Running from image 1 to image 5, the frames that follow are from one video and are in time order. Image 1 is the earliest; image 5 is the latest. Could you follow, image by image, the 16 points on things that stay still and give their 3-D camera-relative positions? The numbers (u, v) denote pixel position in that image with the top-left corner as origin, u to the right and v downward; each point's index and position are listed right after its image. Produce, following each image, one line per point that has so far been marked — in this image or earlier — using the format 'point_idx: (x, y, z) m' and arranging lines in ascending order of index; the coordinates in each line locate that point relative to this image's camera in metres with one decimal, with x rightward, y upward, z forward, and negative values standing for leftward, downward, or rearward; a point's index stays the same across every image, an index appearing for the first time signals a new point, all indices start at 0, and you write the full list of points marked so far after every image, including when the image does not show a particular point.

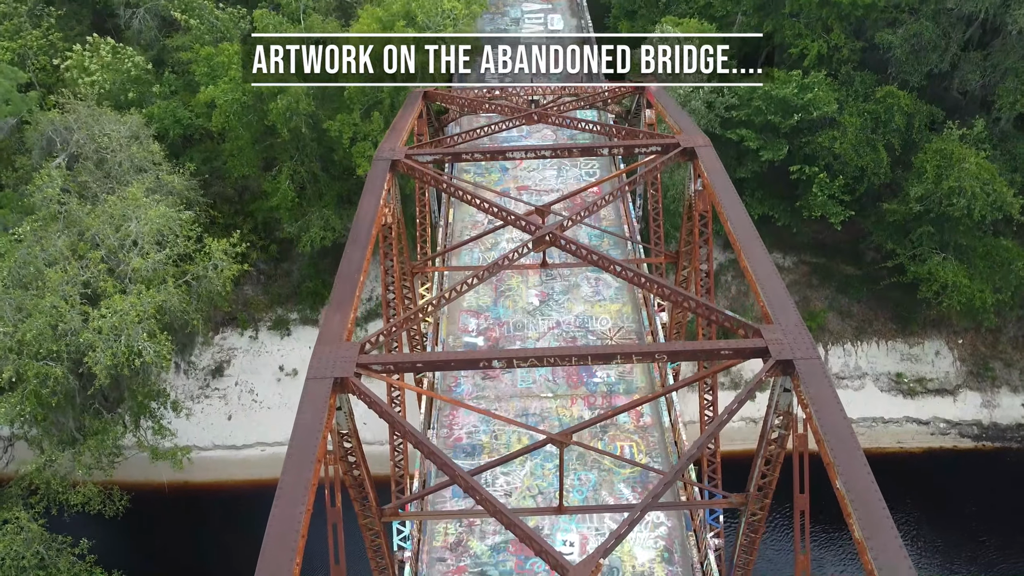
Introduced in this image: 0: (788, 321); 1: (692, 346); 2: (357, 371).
0: (+3.5, -0.4, +9.4) m
1: (+2.2, -0.7, +9.1) m
2: (-1.9, -1.0, +9.1) m
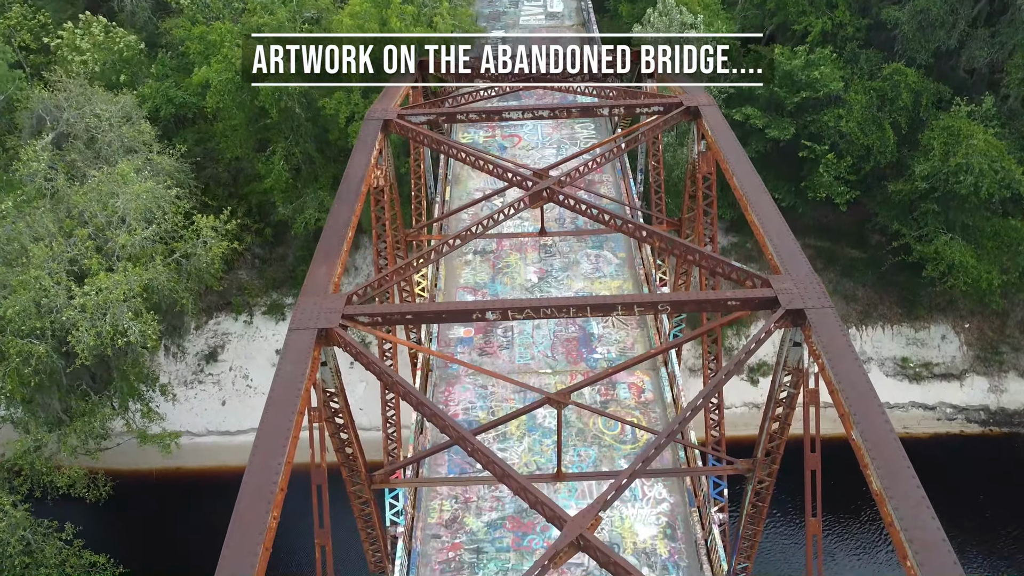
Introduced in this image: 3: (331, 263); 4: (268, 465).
0: (+3.4, +0.2, +8.9) m
1: (+2.1, -0.1, +8.6) m
2: (-2.0, -0.4, +8.6) m
3: (-2.3, +0.3, +9.4) m
4: (-2.3, -1.7, +7.1) m
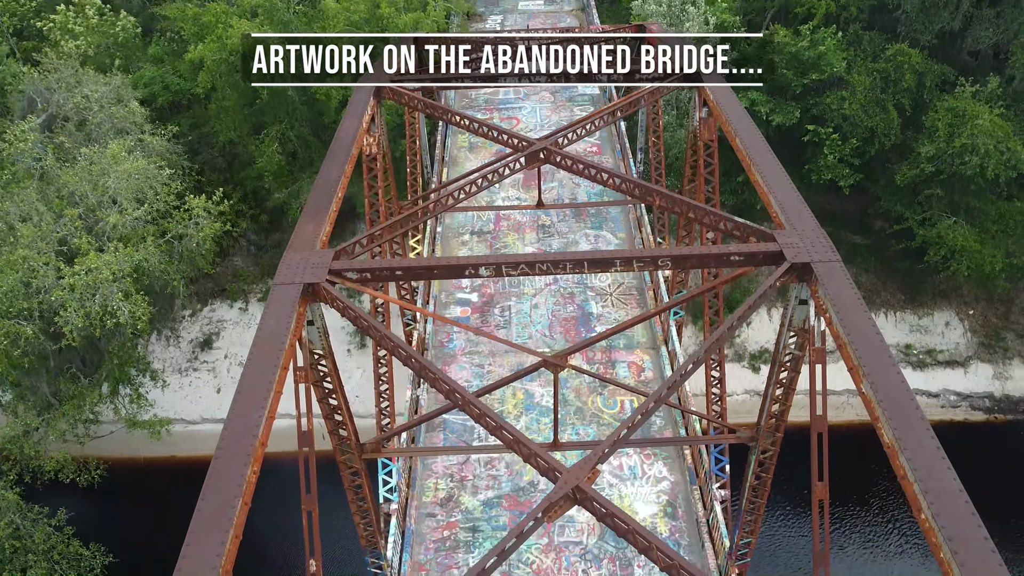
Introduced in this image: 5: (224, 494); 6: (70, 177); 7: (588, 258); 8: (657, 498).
0: (+3.3, +0.7, +8.6) m
1: (+2.0, +0.4, +8.2) m
2: (-2.0, +0.1, +8.3) m
3: (-2.3, +0.8, +9.1) m
4: (-2.4, -1.2, +6.8) m
5: (-2.4, -1.7, +6.2) m
6: (-11.8, +3.0, +20.0) m
7: (+0.8, +0.3, +8.3) m
8: (+2.6, -3.8, +13.5) m
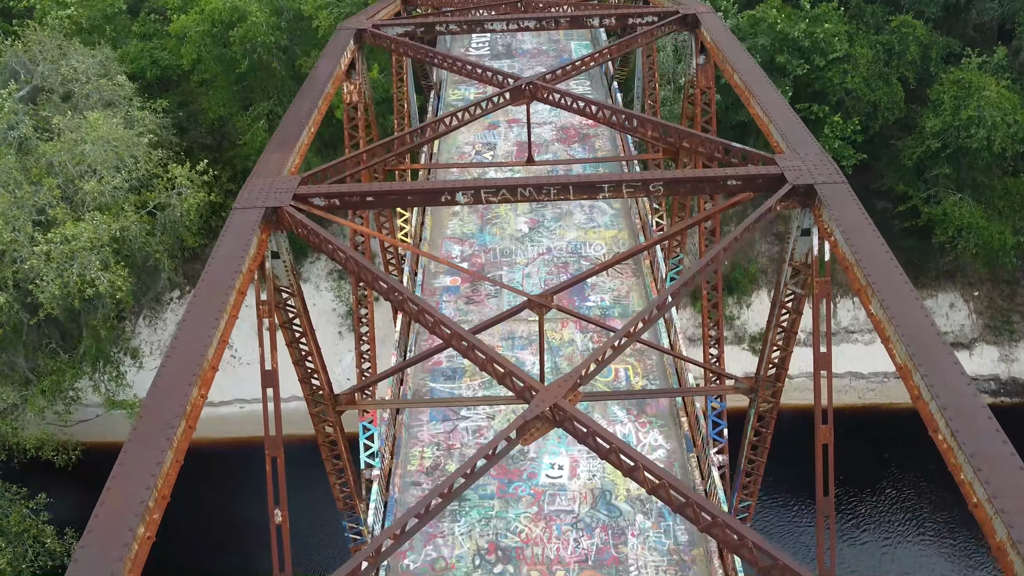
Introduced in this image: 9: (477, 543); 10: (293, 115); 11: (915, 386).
0: (+3.1, +1.5, +7.9) m
1: (+1.8, +1.1, +7.6) m
2: (-2.2, +0.9, +7.7) m
3: (-2.5, +1.6, +8.5) m
4: (-2.6, -0.4, +6.2) m
5: (-2.6, -0.9, +5.6) m
6: (-12.0, +3.7, +19.4) m
7: (+0.6, +1.1, +7.7) m
8: (+2.4, -3.0, +12.9) m
9: (-0.6, -4.1, +12.1) m
10: (-2.7, +2.2, +9.4) m
11: (+3.0, -0.7, +5.6) m
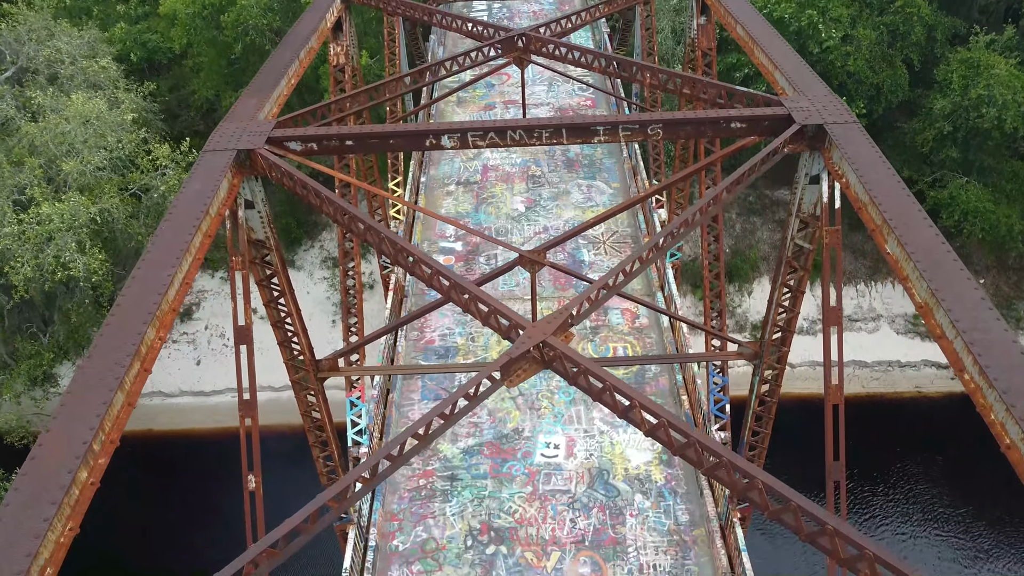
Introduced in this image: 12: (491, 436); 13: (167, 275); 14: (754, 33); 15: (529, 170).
0: (+3.0, +1.9, +7.5) m
1: (+1.7, +1.6, +7.1) m
2: (-2.3, +1.3, +7.2) m
3: (-2.6, +2.0, +8.0) m
4: (-2.7, +0.1, +5.7) m
5: (-2.7, -0.5, +5.1) m
6: (-12.1, +4.1, +19.0) m
7: (+0.5, +1.6, +7.2) m
8: (+2.3, -2.6, +12.4) m
9: (-0.7, -3.6, +11.6) m
10: (-2.8, +2.6, +8.9) m
11: (+2.9, -0.3, +5.1) m
12: (-0.4, -2.5, +12.9) m
13: (-2.6, +0.1, +5.7) m
14: (+2.9, +3.1, +9.0) m
15: (+0.4, +3.0, +18.4) m
